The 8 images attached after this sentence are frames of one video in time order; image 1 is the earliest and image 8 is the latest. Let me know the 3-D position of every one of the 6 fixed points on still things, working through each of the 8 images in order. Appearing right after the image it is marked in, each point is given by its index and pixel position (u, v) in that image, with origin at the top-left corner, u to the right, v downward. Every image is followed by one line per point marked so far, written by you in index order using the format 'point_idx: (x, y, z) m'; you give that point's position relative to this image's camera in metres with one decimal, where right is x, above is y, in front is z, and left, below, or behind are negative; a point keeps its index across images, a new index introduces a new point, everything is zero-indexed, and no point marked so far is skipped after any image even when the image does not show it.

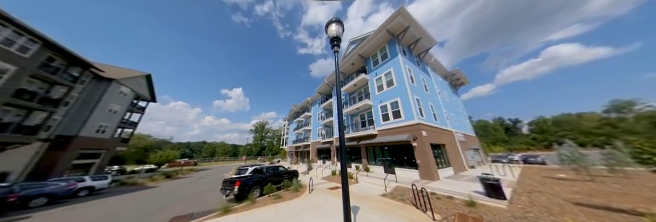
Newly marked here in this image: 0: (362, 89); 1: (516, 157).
0: (+4.5, +2.9, +15.9) m
1: (+28.5, -6.9, +19.1) m
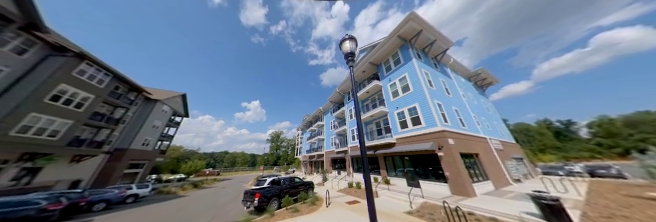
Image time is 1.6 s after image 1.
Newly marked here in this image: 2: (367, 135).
0: (+6.1, +2.0, +15.5) m
1: (+30.6, -6.9, +15.5) m
2: (+5.0, -2.8, +15.3) m
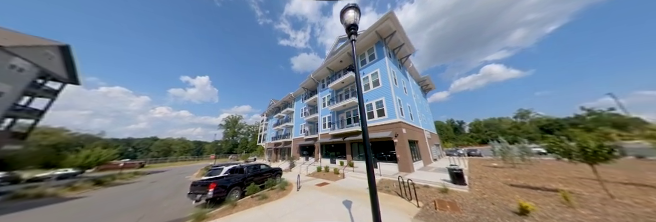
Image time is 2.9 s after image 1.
0: (+2.8, +3.2, +16.4) m
1: (+25.4, -7.5, +23.9) m
2: (+1.3, -1.6, +16.2) m
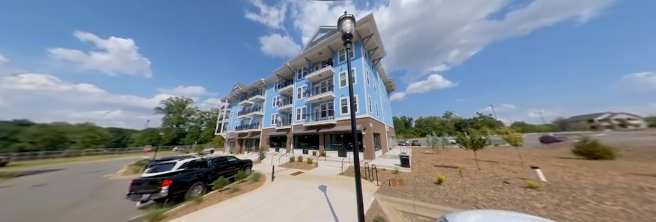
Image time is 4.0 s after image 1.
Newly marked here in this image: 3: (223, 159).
0: (-0.3, +4.1, +16.9) m
1: (+19.0, -7.2, +30.2) m
2: (-2.0, -0.5, +16.7) m
3: (-8.0, -3.7, +9.7) m
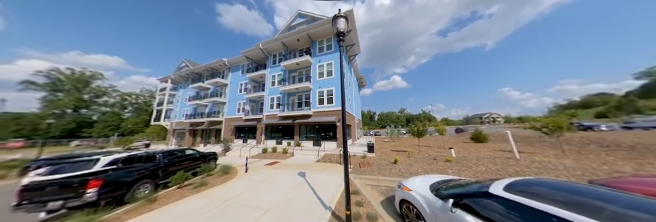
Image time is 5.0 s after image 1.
0: (-3.3, +5.3, +16.4) m
1: (+11.5, -5.8, +34.7) m
2: (-5.2, +0.8, +16.0) m
3: (-9.5, -2.6, +8.1) m
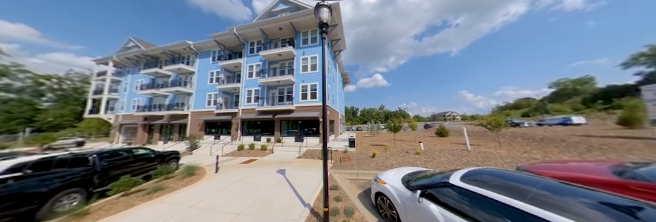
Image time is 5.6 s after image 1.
0: (-5.2, +6.0, +15.3) m
1: (+6.8, -4.8, +35.8) m
2: (-7.2, +1.4, +14.9) m
3: (-10.4, -2.1, +6.5) m
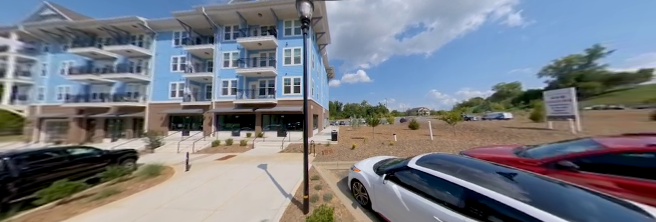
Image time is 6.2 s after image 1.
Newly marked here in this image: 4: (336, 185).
0: (-7.1, +6.7, +14.4) m
1: (+2.1, -3.3, +36.7) m
2: (-9.0, +2.2, +13.9) m
3: (-11.3, -1.7, +5.3) m
4: (+0.3, -2.5, +4.2) m
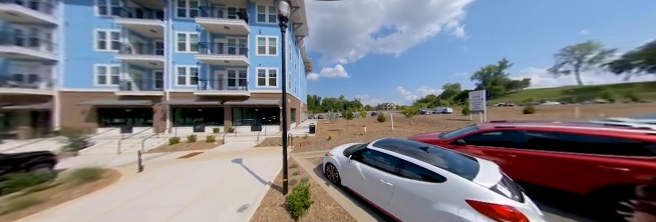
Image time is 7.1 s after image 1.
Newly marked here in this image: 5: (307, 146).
0: (-9.5, +7.4, +12.9) m
1: (-4.5, -1.5, +36.9) m
2: (-11.4, +2.9, +12.3) m
3: (-12.1, -1.4, +3.7) m
4: (-0.6, -2.2, +4.7) m
5: (-1.4, -2.5, +8.9) m
